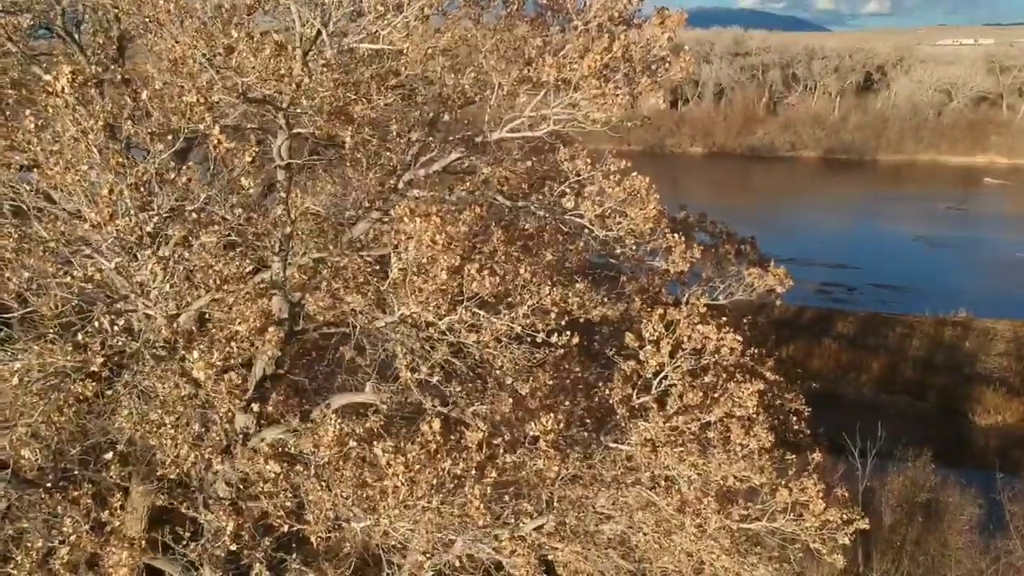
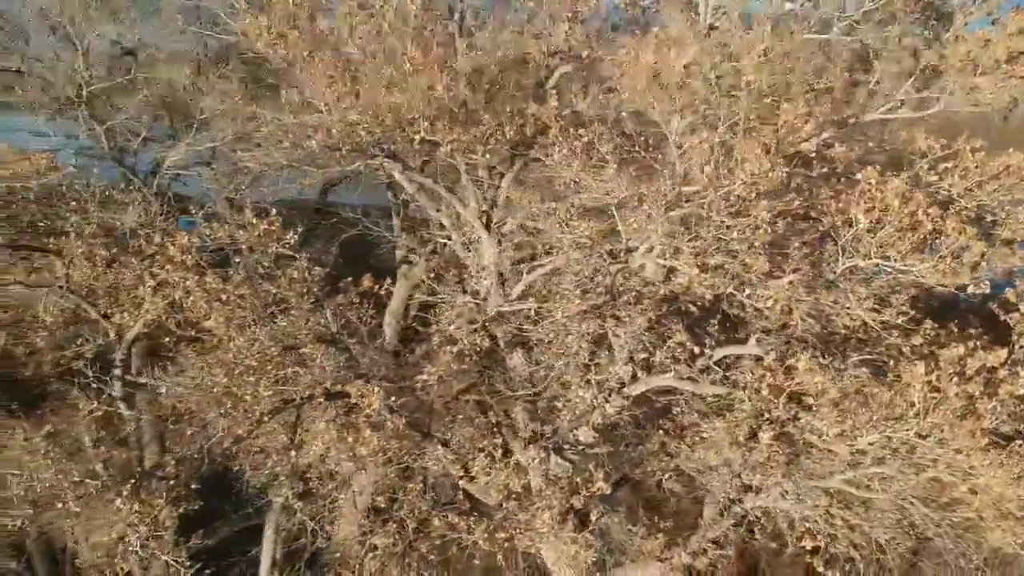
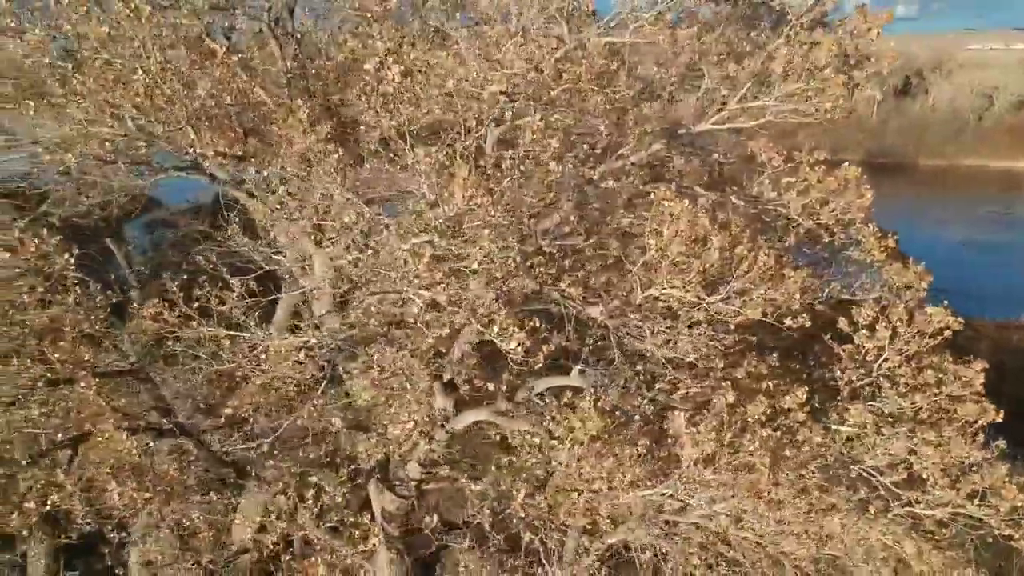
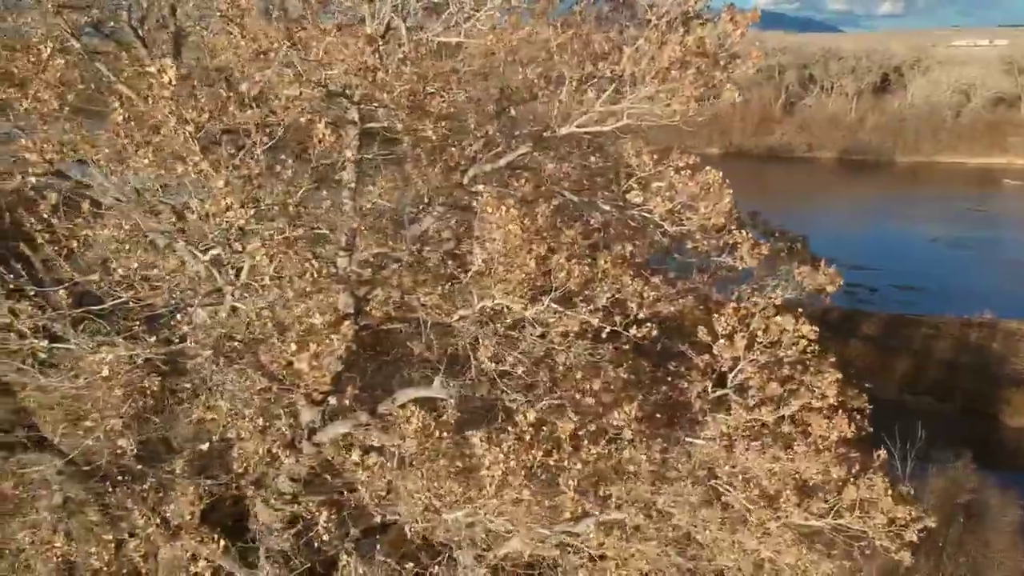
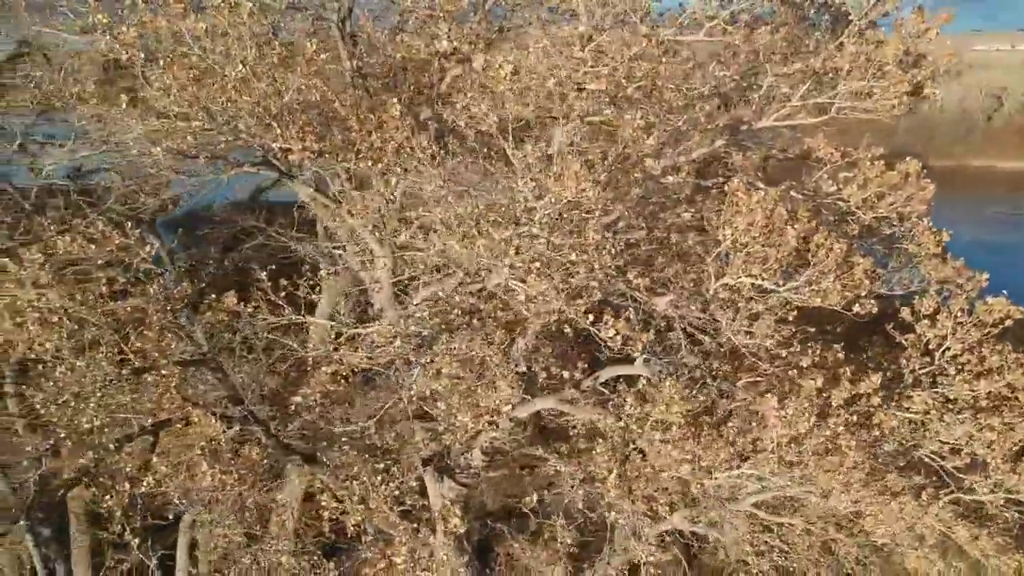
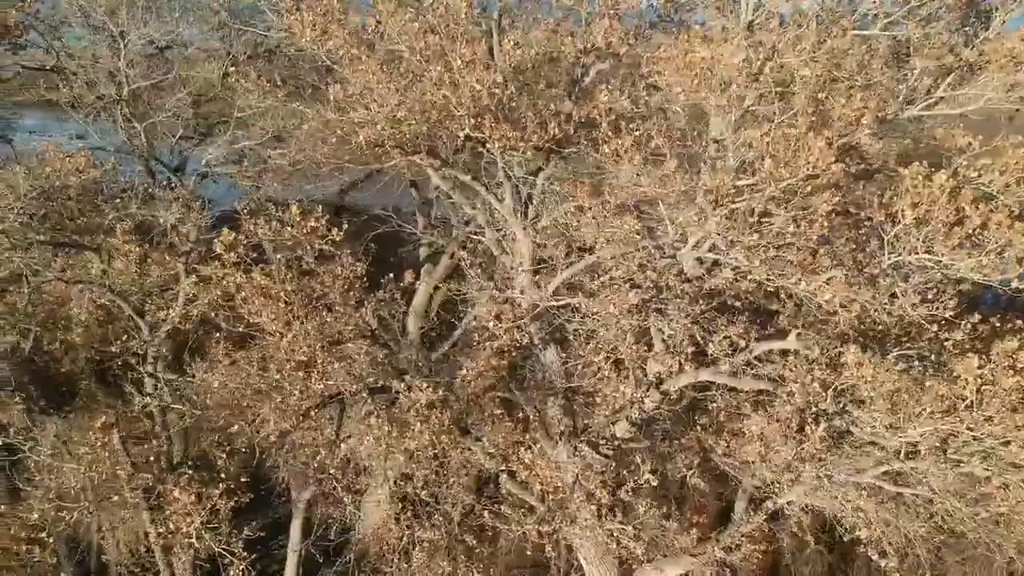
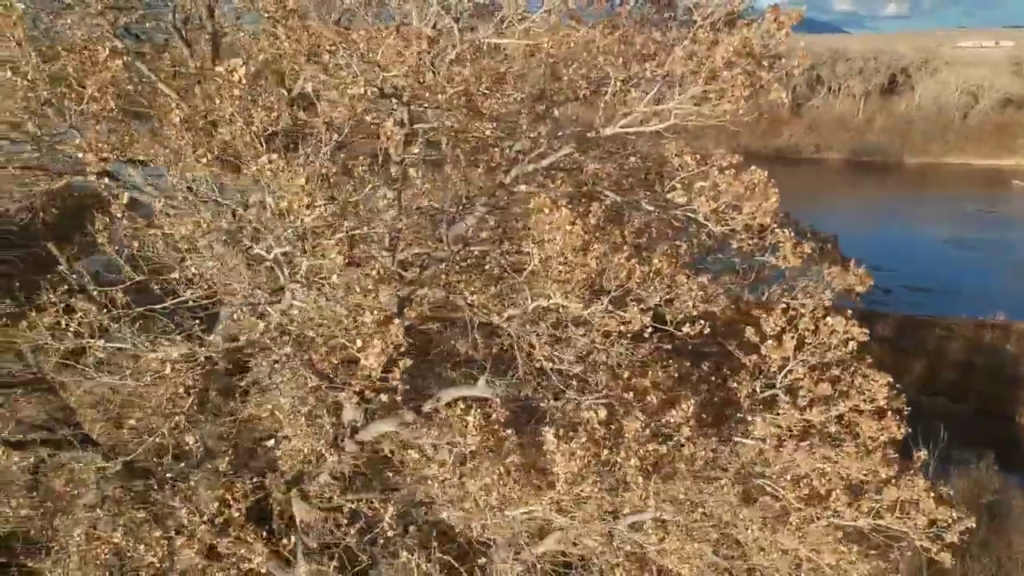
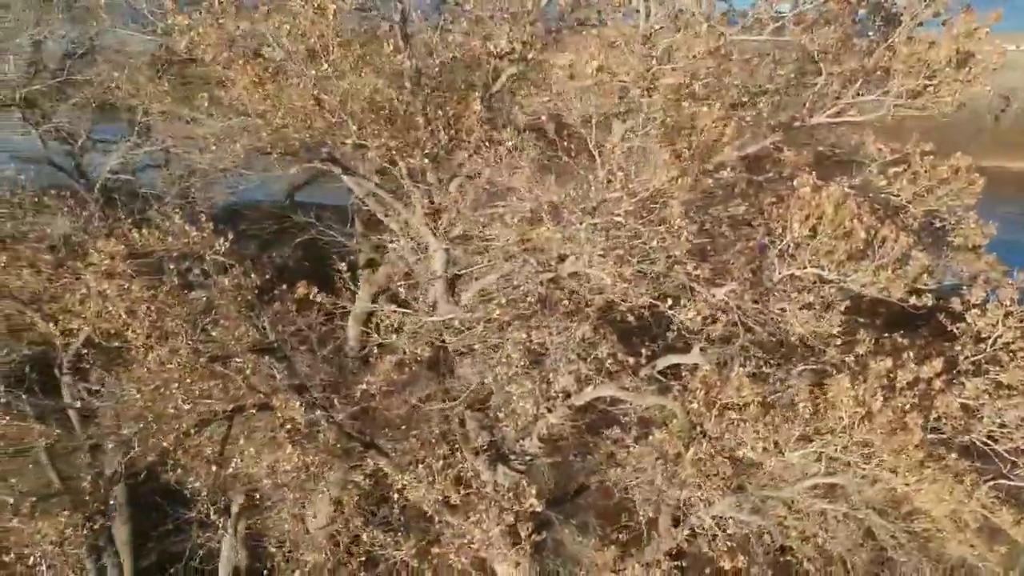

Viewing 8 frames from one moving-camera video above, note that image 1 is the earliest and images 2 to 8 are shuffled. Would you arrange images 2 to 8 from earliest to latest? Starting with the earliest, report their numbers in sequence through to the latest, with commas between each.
4, 7, 3, 5, 8, 2, 6
